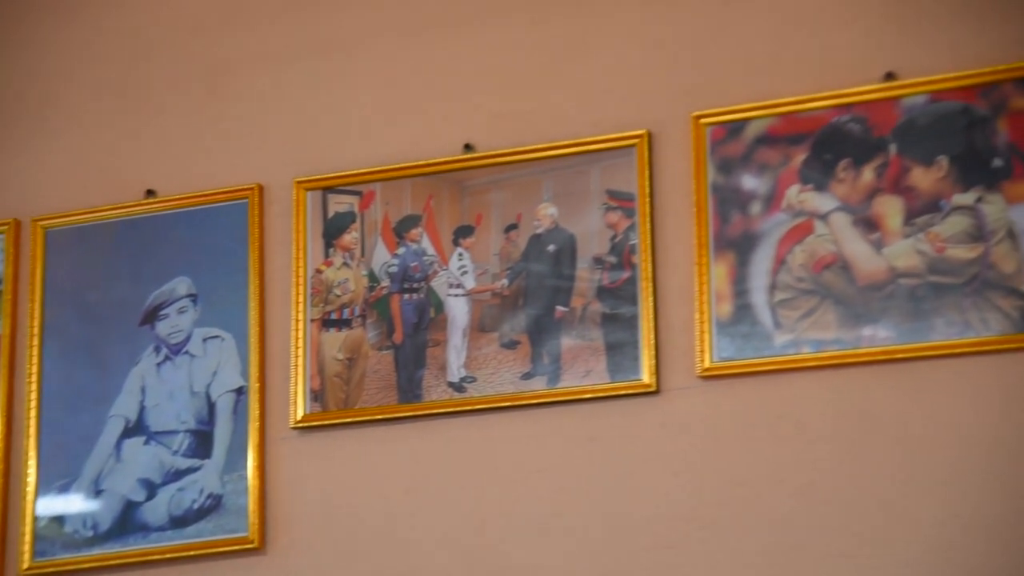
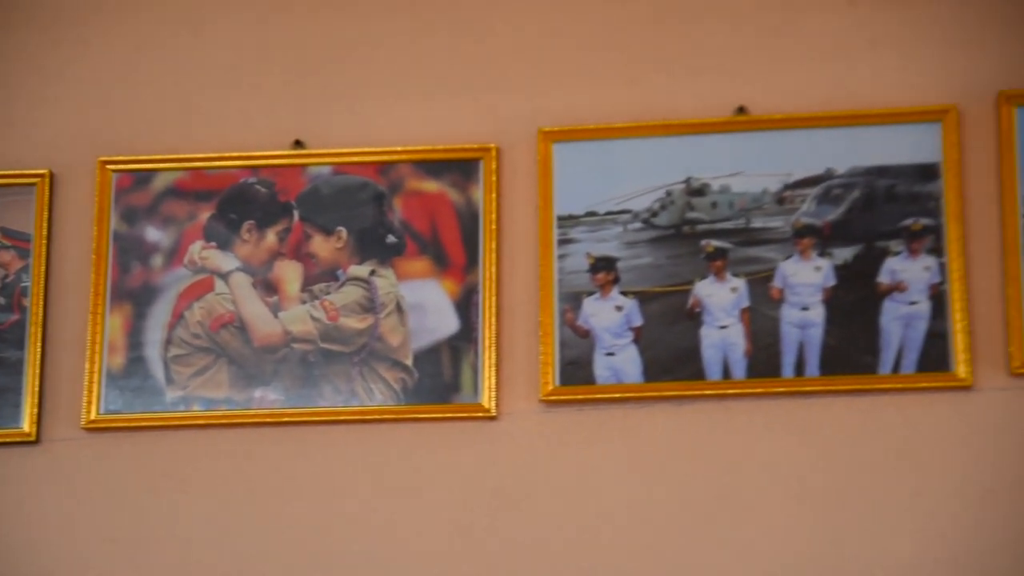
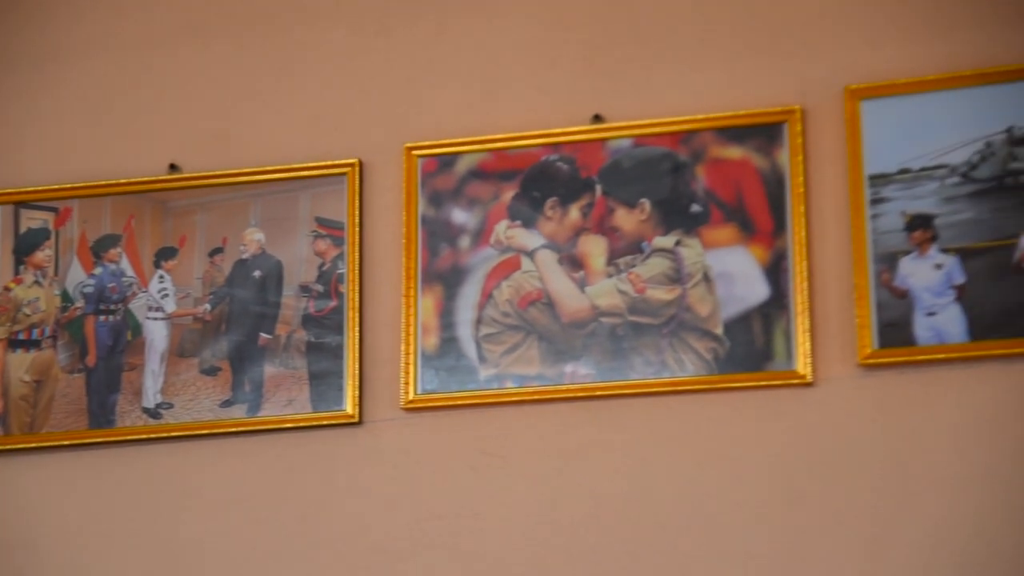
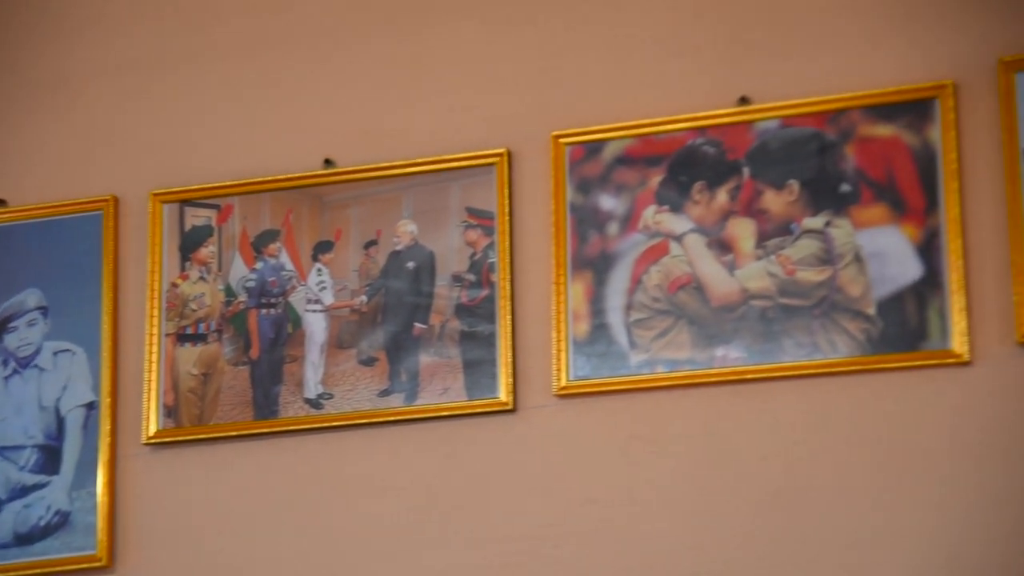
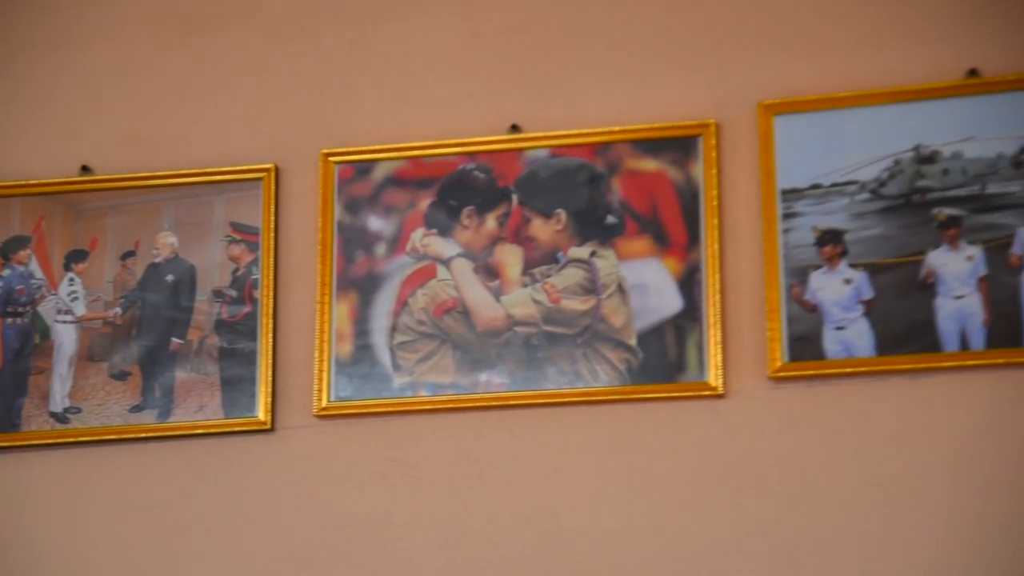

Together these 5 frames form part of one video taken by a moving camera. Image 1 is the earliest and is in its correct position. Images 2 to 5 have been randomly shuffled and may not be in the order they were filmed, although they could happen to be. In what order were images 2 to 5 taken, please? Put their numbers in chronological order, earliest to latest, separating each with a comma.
4, 3, 5, 2
